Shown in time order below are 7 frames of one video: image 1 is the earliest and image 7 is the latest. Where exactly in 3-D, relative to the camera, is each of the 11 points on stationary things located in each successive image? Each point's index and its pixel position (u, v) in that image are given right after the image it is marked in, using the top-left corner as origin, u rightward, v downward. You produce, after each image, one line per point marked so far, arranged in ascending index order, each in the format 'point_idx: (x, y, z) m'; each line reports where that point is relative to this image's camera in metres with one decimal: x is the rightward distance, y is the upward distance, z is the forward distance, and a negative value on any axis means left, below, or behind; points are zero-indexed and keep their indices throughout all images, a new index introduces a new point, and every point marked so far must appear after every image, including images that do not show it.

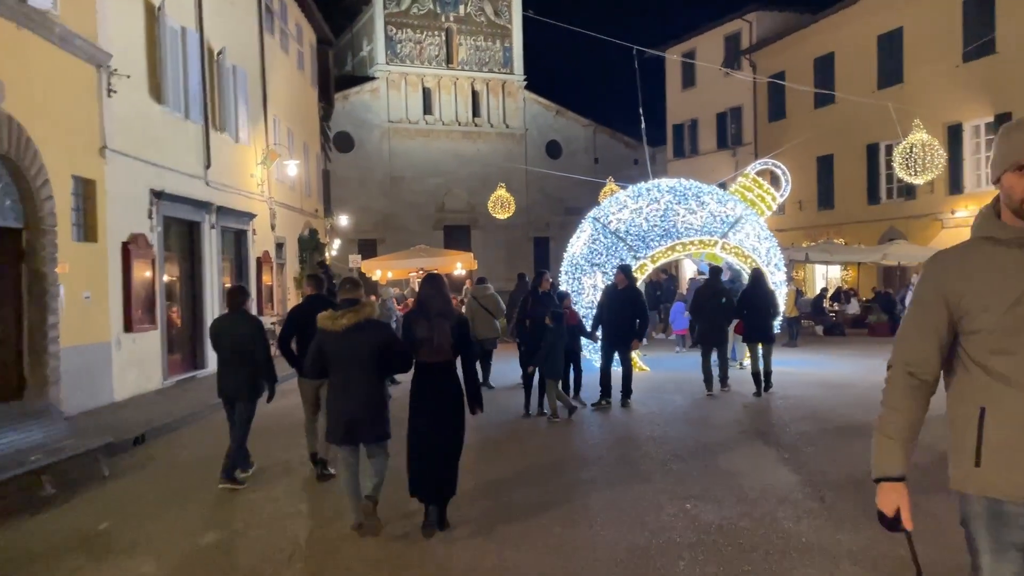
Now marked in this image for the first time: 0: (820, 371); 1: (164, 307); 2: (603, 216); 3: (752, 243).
0: (+4.8, -1.3, +12.9) m
1: (-5.5, -0.3, +13.1) m
2: (+1.5, +1.2, +13.8) m
3: (+3.9, +0.7, +13.5) m
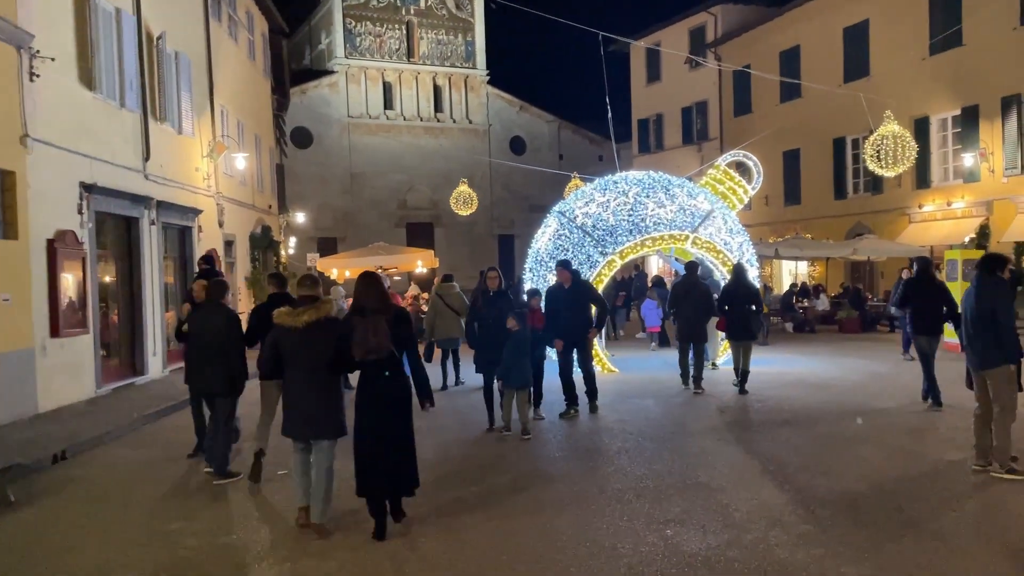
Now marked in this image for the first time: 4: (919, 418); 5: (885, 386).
0: (+4.2, -1.2, +12.4) m
1: (-6.0, -0.3, +12.2) m
2: (+0.9, +1.2, +13.1) m
3: (+3.3, +0.8, +13.0) m
4: (+3.9, -1.2, +8.1) m
5: (+4.7, -1.2, +10.5) m
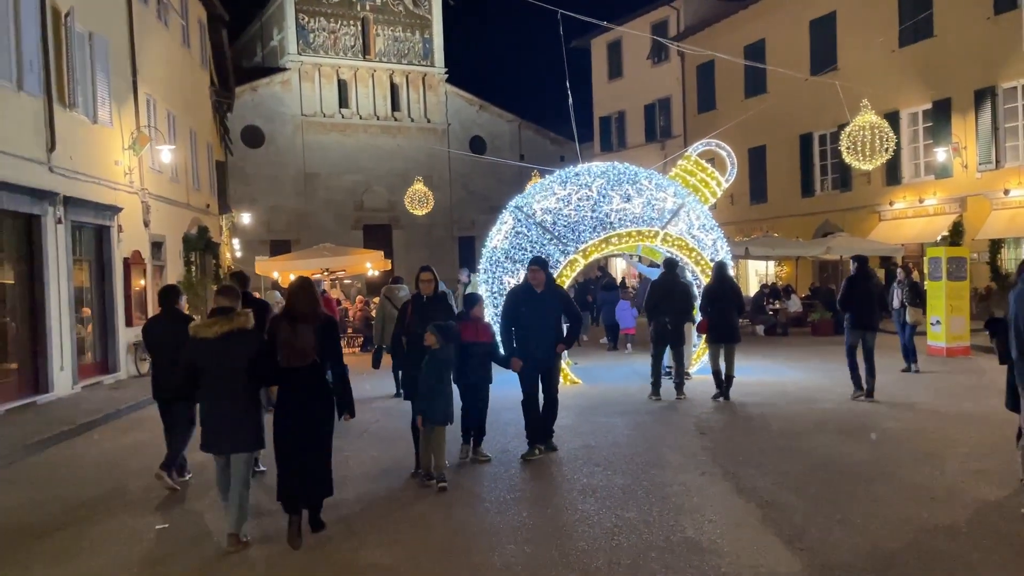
0: (+3.6, -1.2, +11.2) m
1: (-6.7, -0.4, +10.6) m
2: (+0.2, +1.2, +11.9) m
3: (+2.6, +0.8, +11.8) m
4: (+3.5, -1.2, +6.9) m
5: (+4.1, -1.2, +9.4) m
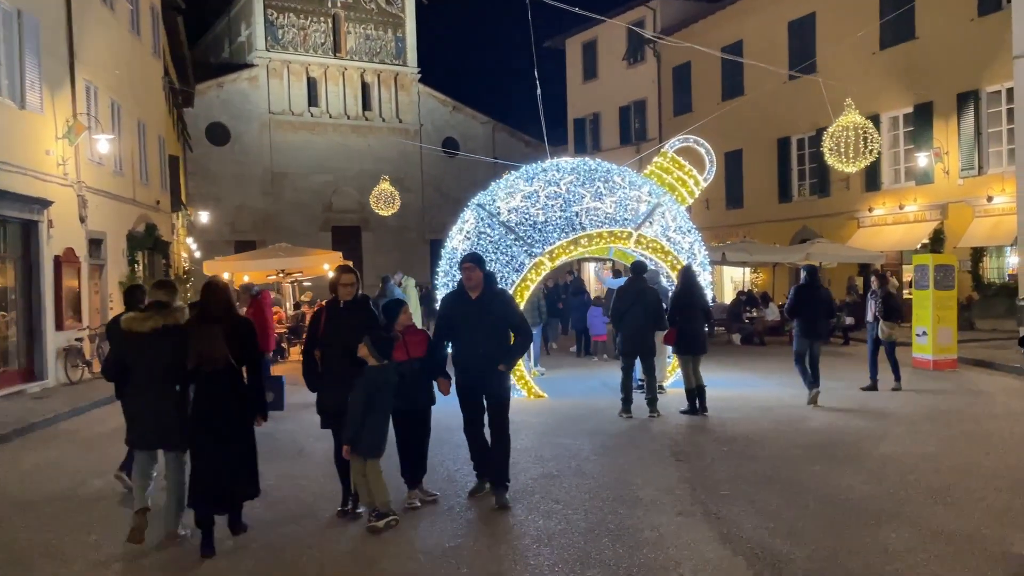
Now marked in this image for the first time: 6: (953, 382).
0: (+3.1, -1.3, +10.4) m
1: (-7.2, -0.4, +9.4) m
2: (-0.3, +1.1, +10.9) m
3: (+2.1, +0.7, +10.9) m
4: (+3.1, -1.3, +6.1) m
5: (+3.7, -1.3, +8.6) m
6: (+6.2, -1.3, +11.6) m
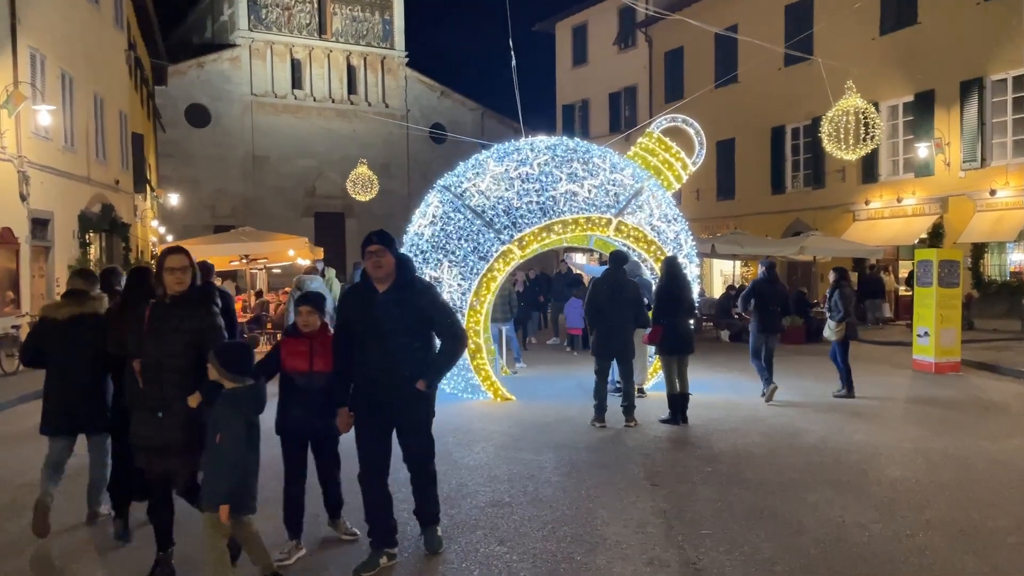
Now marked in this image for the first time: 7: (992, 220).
0: (+2.7, -1.3, +9.4) m
1: (-7.5, -0.2, +8.4) m
2: (-0.7, +1.2, +9.9) m
3: (+1.7, +0.8, +10.0) m
4: (+2.7, -1.3, +5.1) m
5: (+3.3, -1.3, +7.6) m
6: (+5.8, -1.3, +10.7) m
7: (+10.6, +1.5, +18.5) m
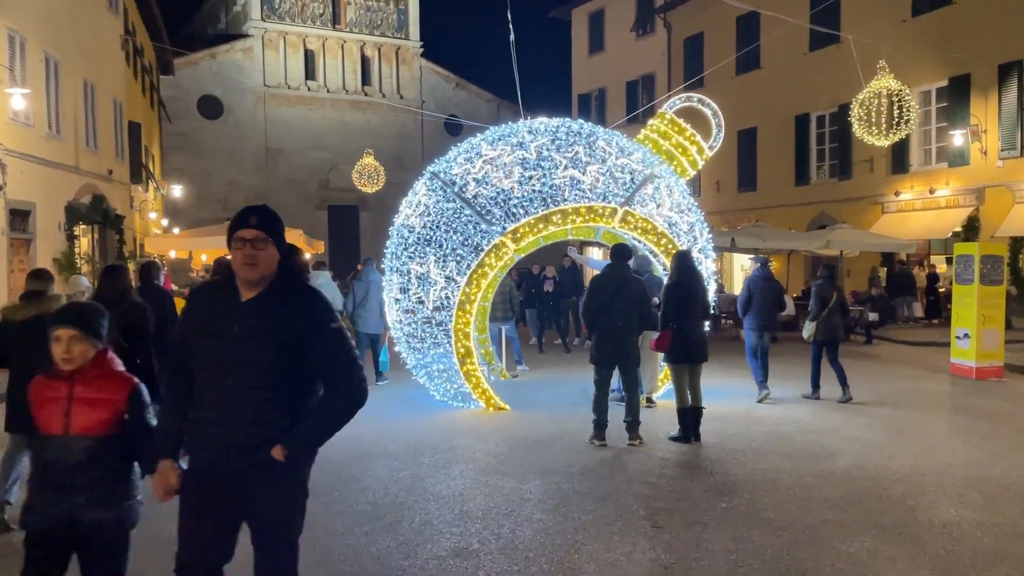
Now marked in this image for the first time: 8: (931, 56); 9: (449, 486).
0: (+2.6, -1.3, +8.5) m
1: (-7.6, -0.1, +7.6) m
2: (-0.7, +1.3, +9.0) m
3: (+1.7, +0.8, +9.0) m
4: (+2.6, -1.3, +4.2) m
5: (+3.2, -1.3, +6.6) m
6: (+5.7, -1.3, +9.7) m
7: (+10.8, +1.6, +17.3) m
8: (+9.8, +5.5, +19.6) m
9: (-0.4, -1.3, +5.5) m
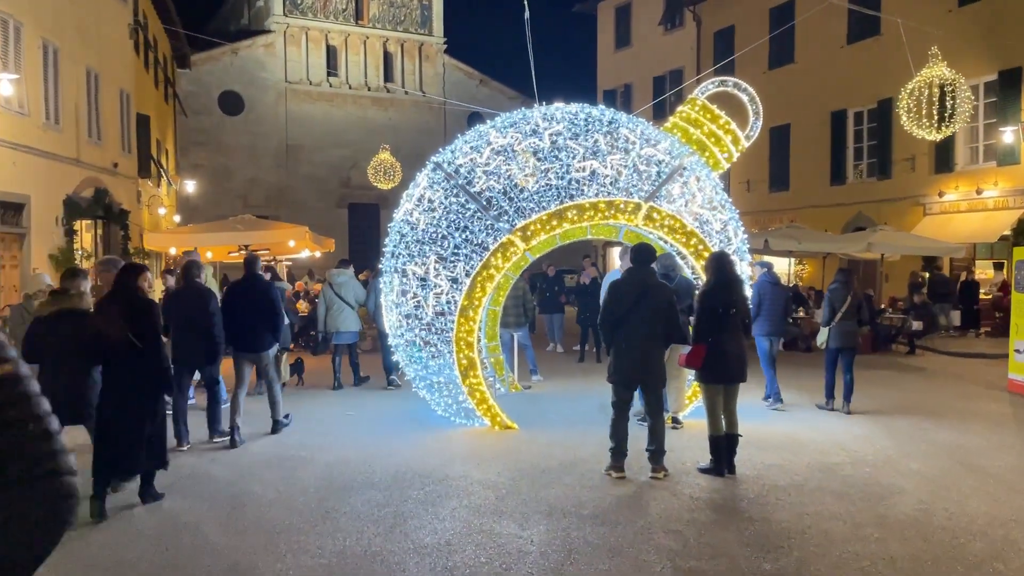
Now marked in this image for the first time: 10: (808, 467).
0: (+2.7, -1.3, +7.5) m
1: (-7.5, -0.1, +6.9) m
2: (-0.6, +1.2, +8.1) m
3: (+1.8, +0.7, +8.1) m
4: (+2.5, -1.4, +3.2) m
5: (+3.2, -1.4, +5.7) m
6: (+5.8, -1.4, +8.6) m
7: (+11.2, +1.4, +16.1) m
8: (+10.3, +5.3, +18.4) m
9: (-0.4, -1.3, +4.6) m
10: (+2.2, -1.3, +6.2) m
